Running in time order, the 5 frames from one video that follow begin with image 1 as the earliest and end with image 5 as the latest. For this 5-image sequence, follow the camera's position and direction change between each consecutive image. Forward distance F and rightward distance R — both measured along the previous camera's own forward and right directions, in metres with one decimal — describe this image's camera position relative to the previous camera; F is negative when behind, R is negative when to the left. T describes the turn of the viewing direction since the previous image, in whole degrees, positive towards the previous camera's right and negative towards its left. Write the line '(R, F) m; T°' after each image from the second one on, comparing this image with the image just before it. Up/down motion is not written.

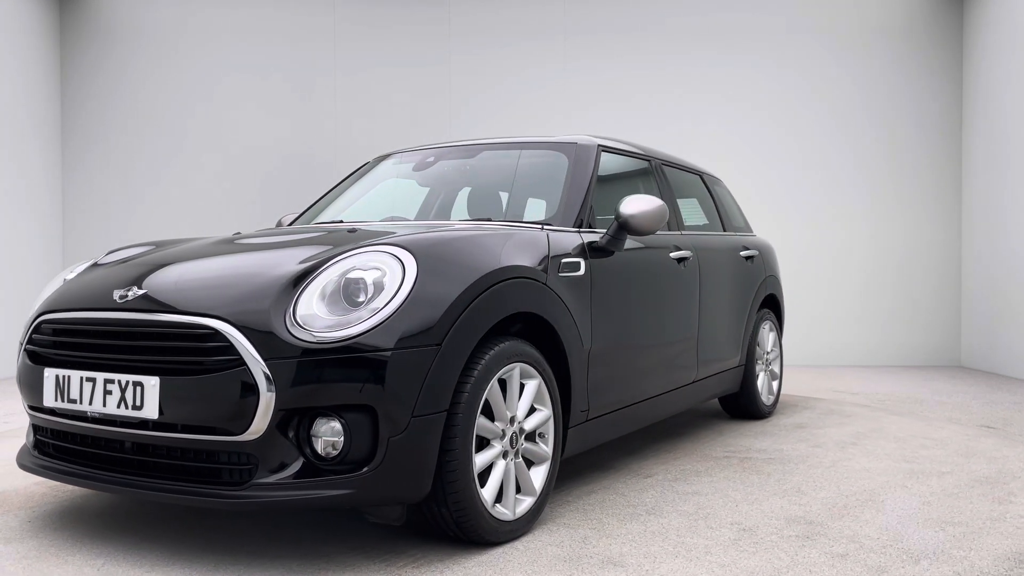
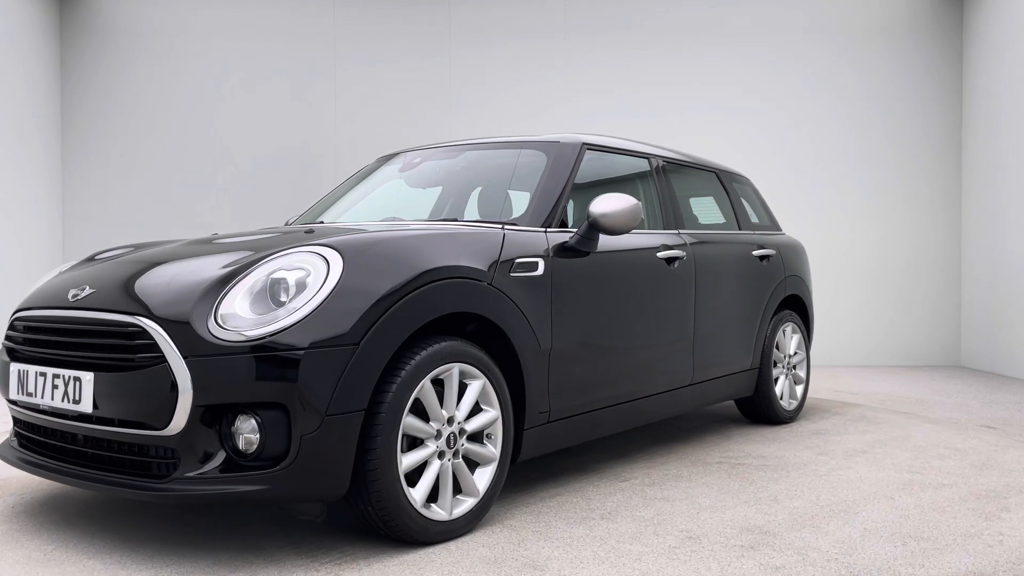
(+0.5, 0.0) m; -6°
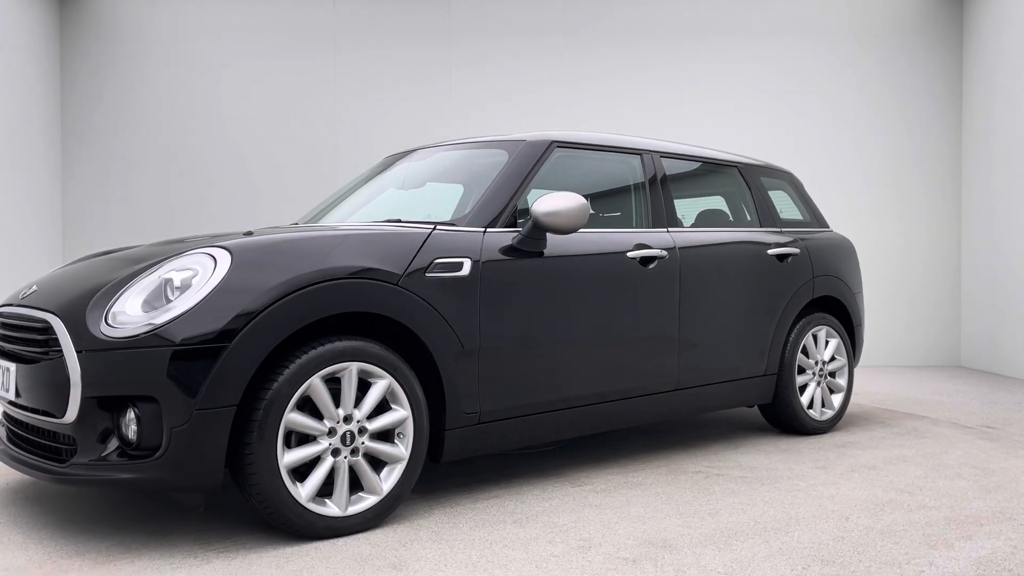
(+0.8, +0.1) m; -10°
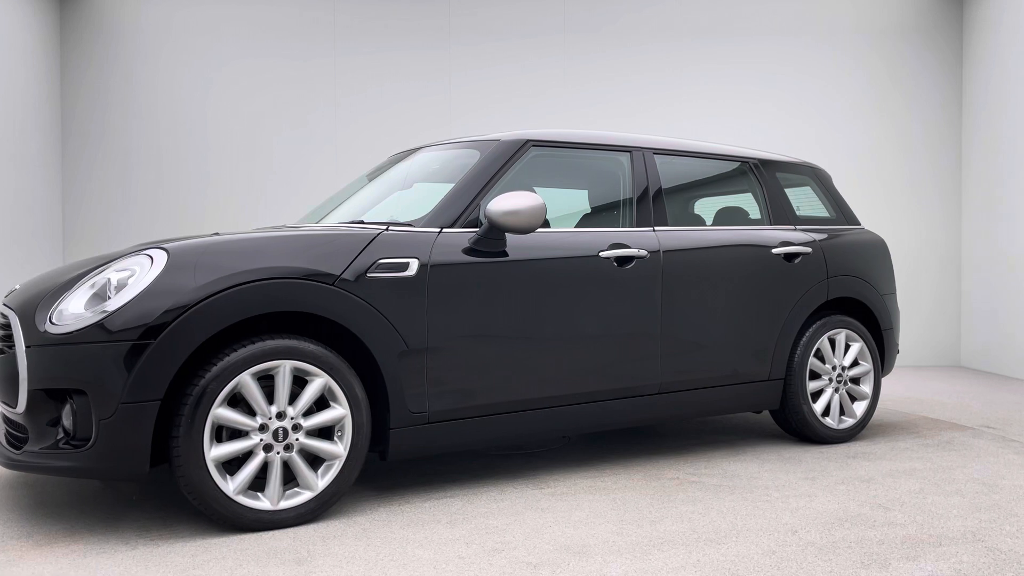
(+0.6, 0.0) m; -7°
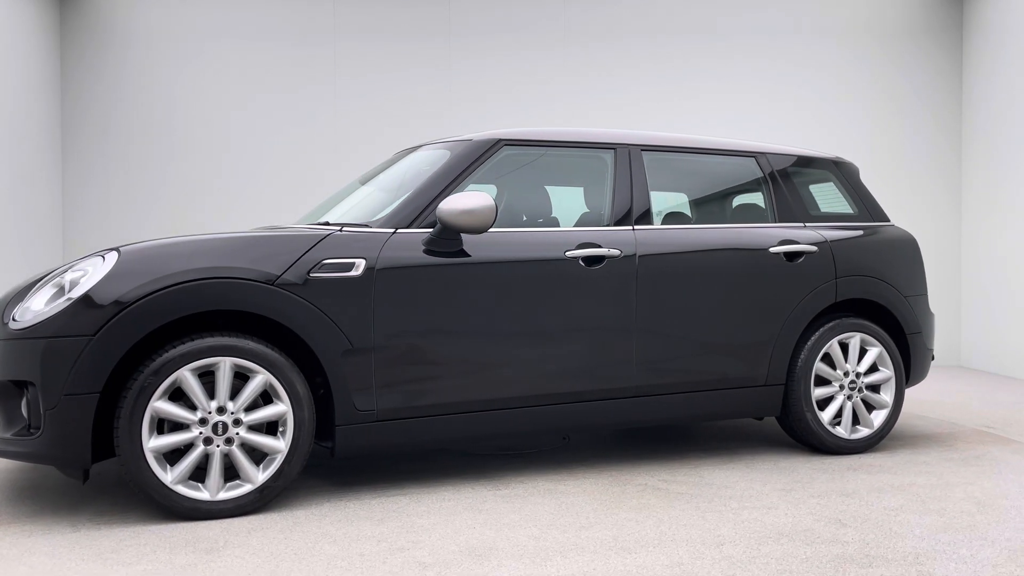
(+0.6, 0.0) m; -8°
